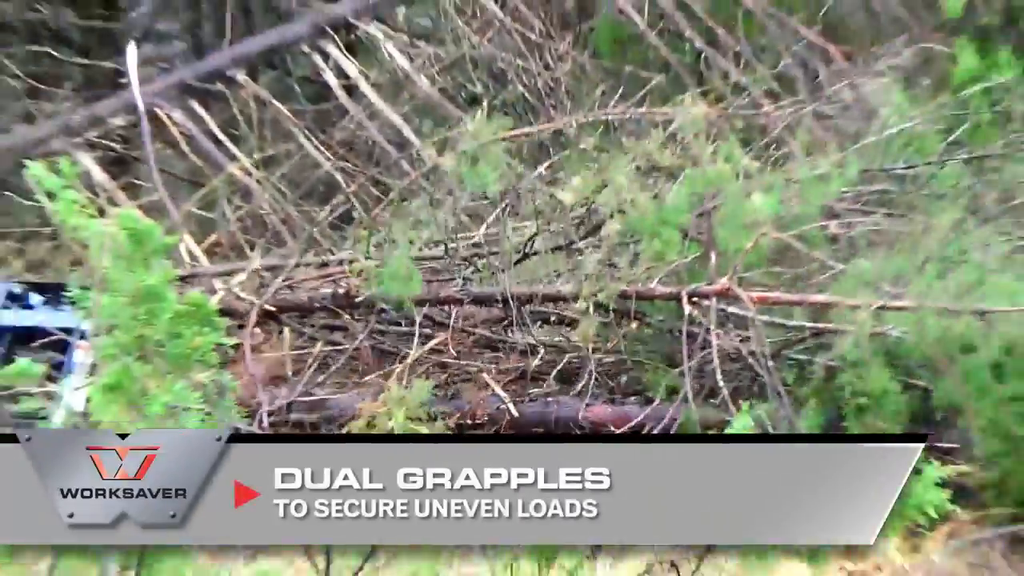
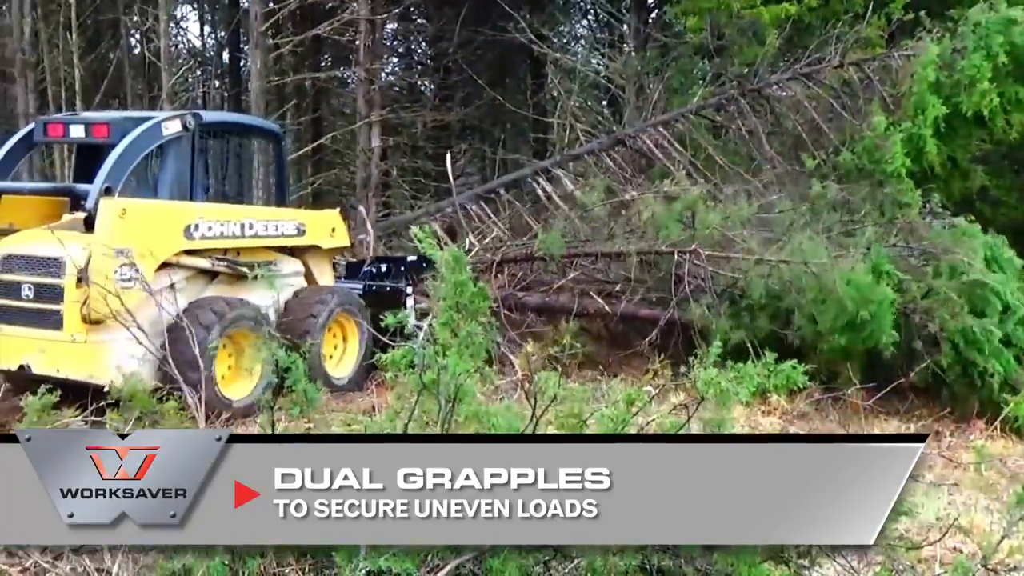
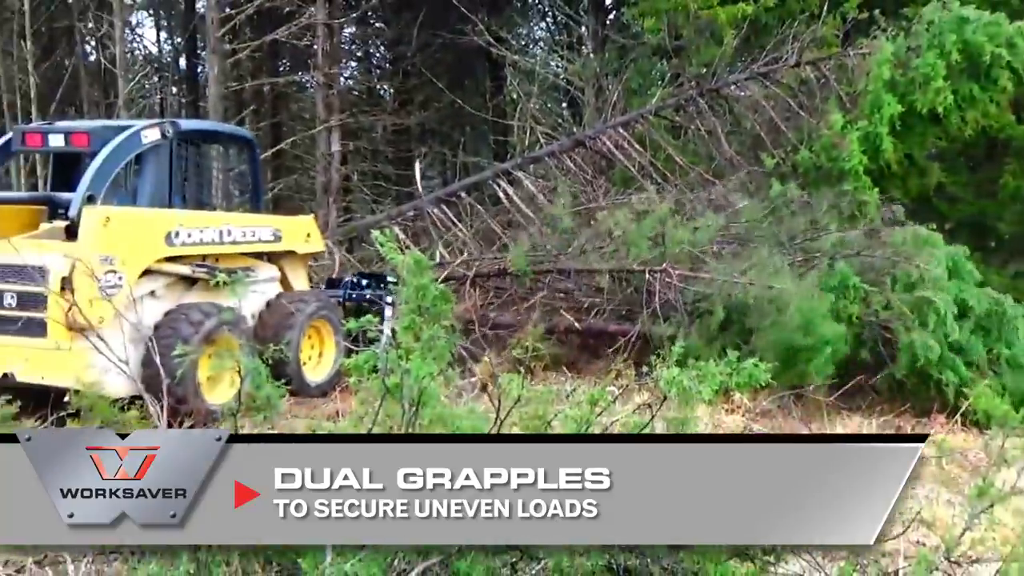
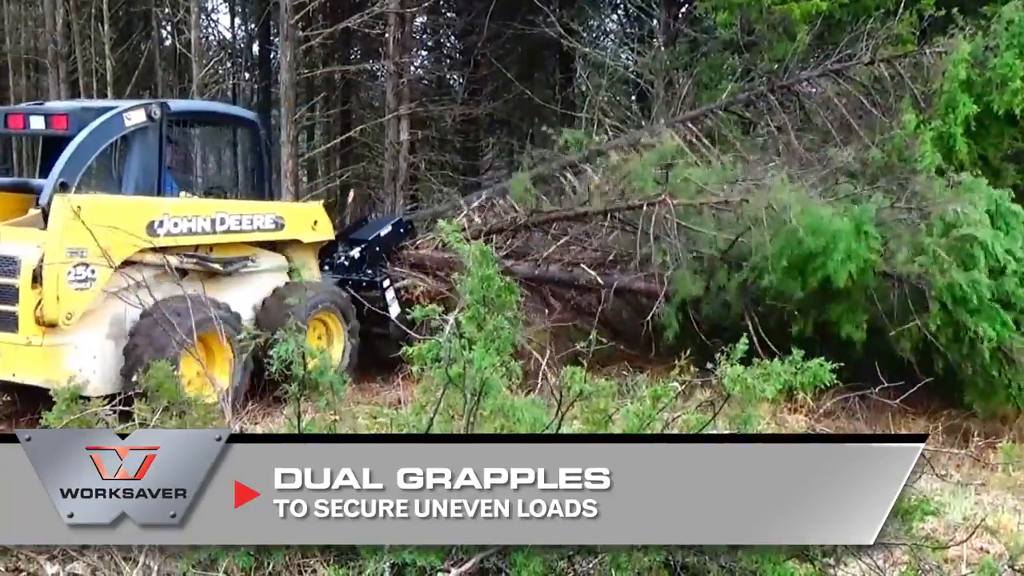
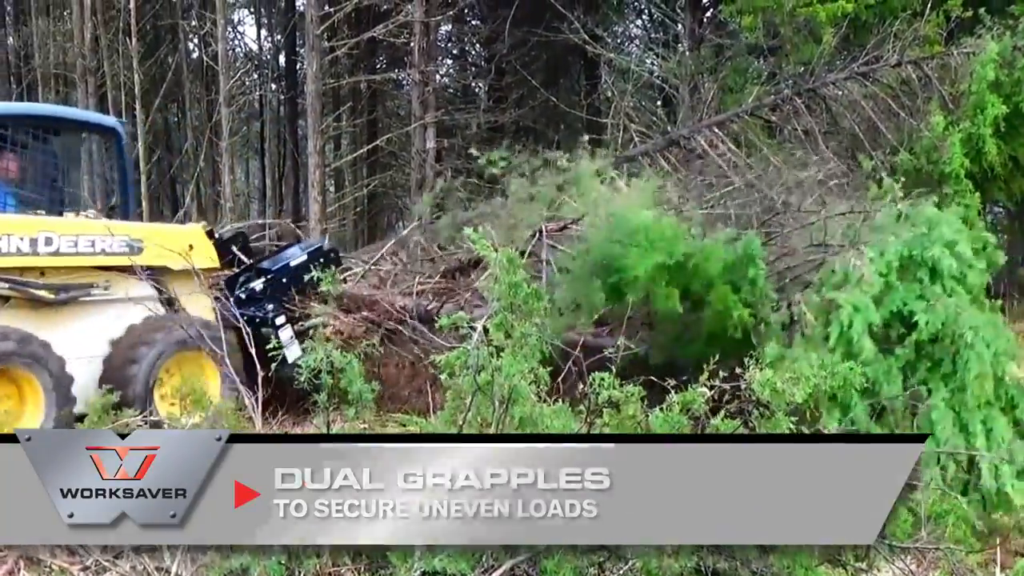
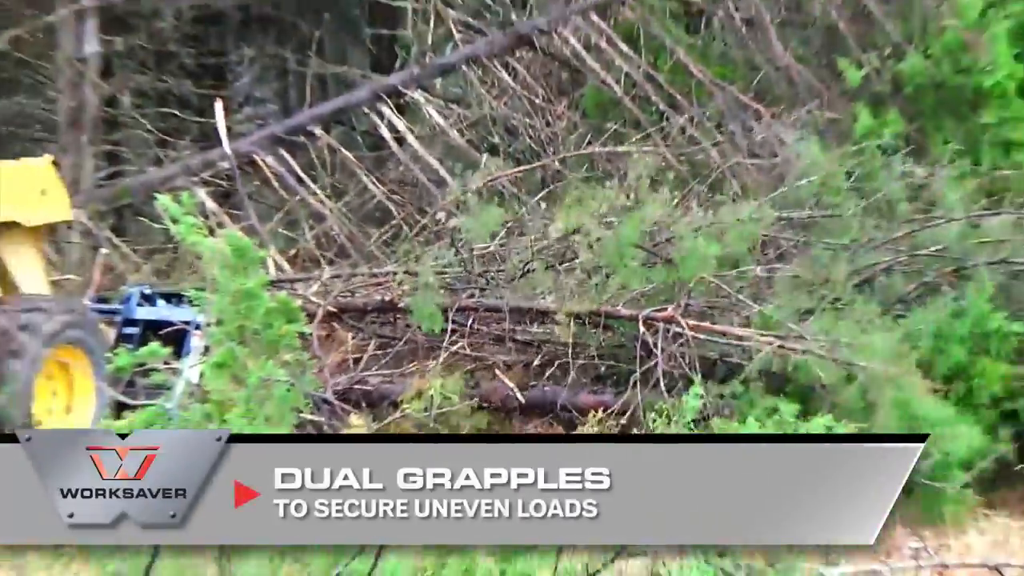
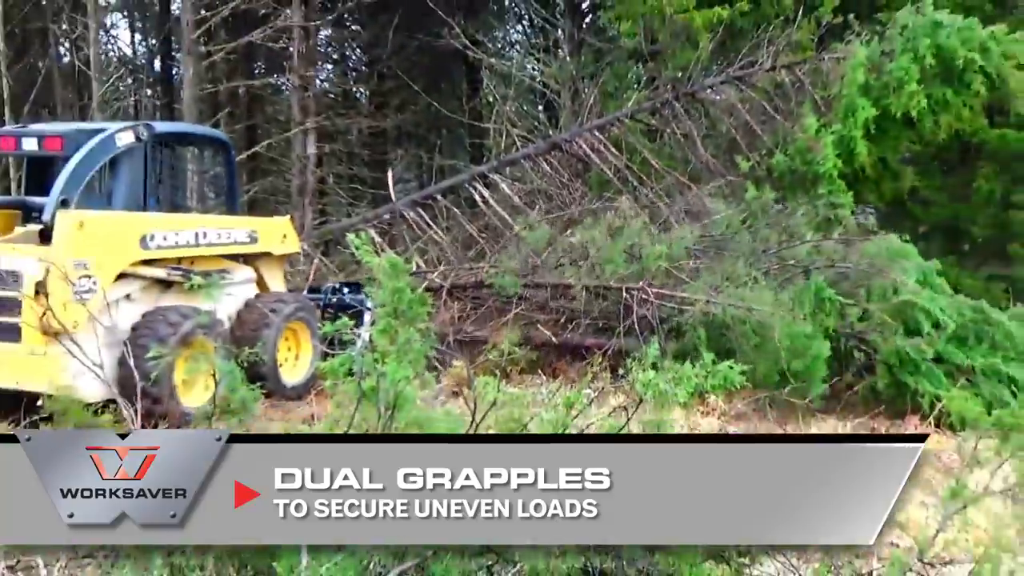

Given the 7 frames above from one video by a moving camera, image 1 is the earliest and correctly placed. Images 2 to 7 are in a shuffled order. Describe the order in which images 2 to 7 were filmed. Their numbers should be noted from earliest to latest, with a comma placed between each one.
6, 7, 3, 2, 4, 5
